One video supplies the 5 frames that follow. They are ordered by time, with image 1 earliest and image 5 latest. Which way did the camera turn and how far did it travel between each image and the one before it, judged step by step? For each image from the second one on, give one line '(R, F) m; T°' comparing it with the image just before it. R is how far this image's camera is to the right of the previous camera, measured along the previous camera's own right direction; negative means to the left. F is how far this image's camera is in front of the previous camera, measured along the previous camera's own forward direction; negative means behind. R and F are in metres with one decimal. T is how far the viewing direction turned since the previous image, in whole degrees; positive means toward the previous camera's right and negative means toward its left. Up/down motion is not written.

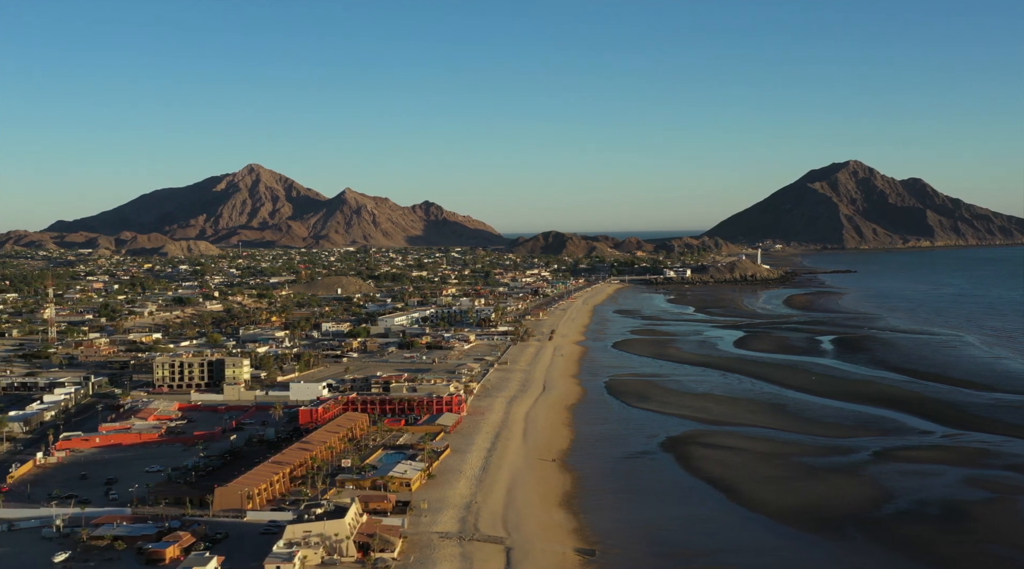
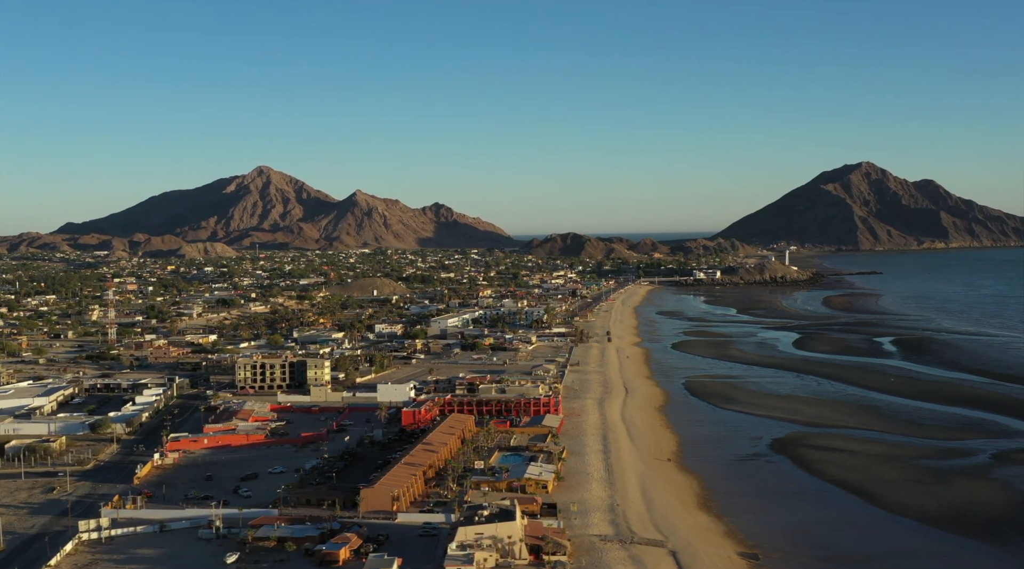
(-3.7, +0.2) m; -1°
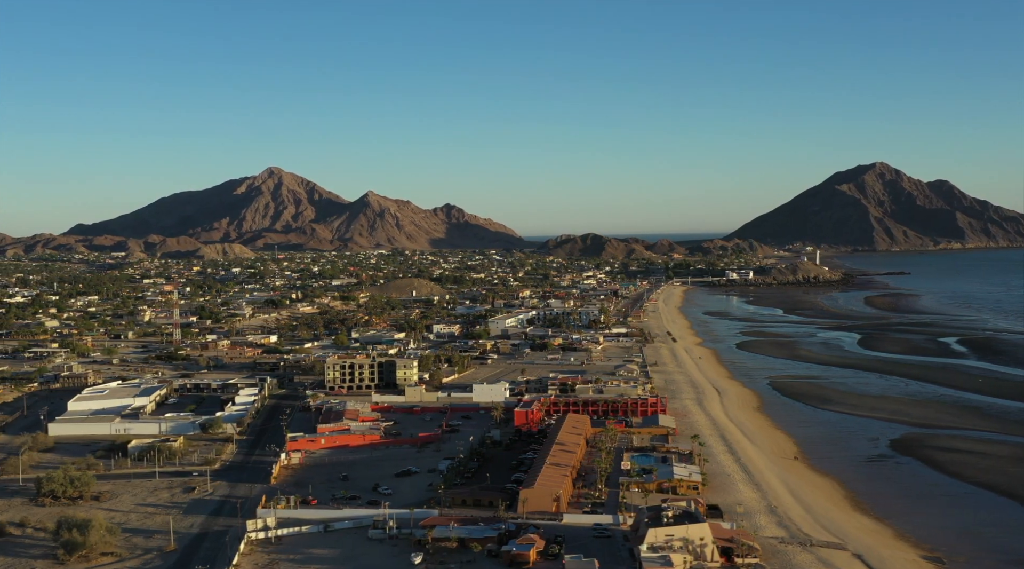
(-4.0, +0.2) m; -1°
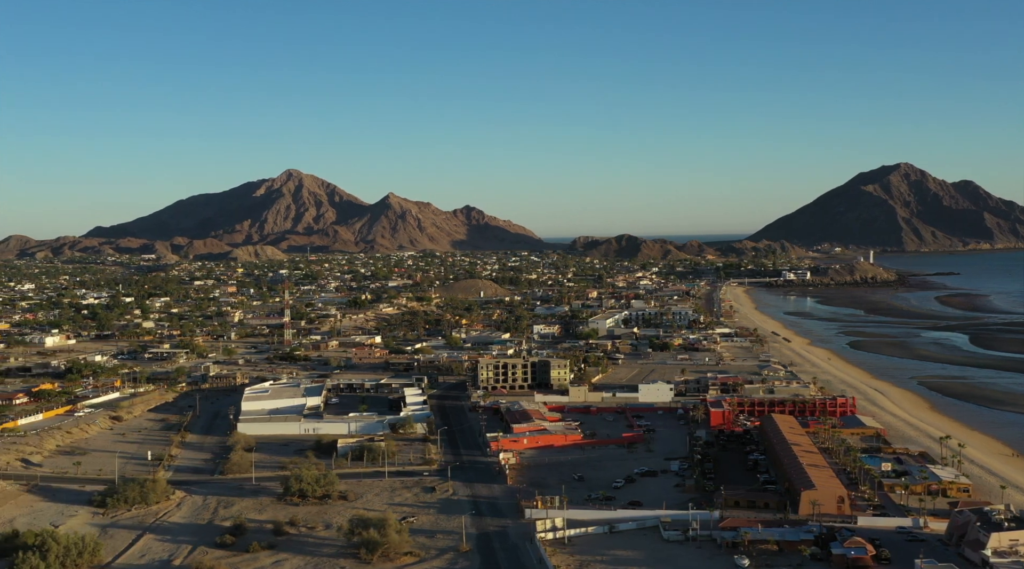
(-6.8, +0.3) m; -2°
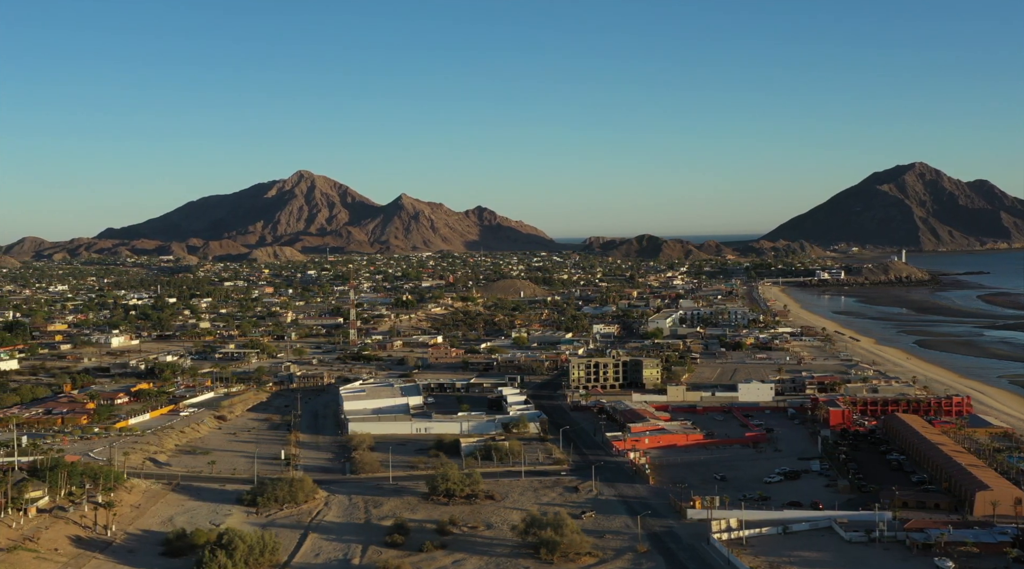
(-4.0, +0.2) m; -1°
